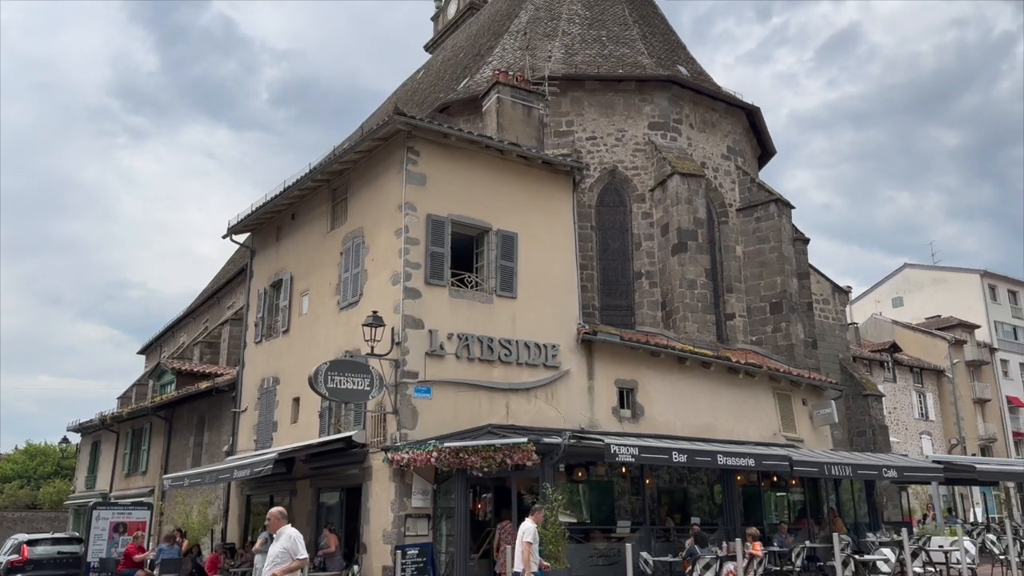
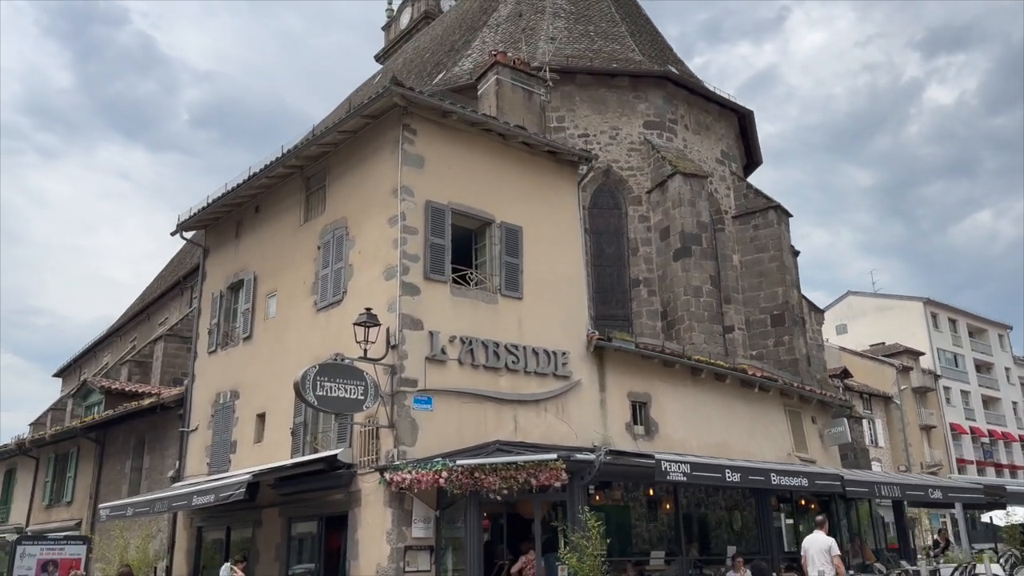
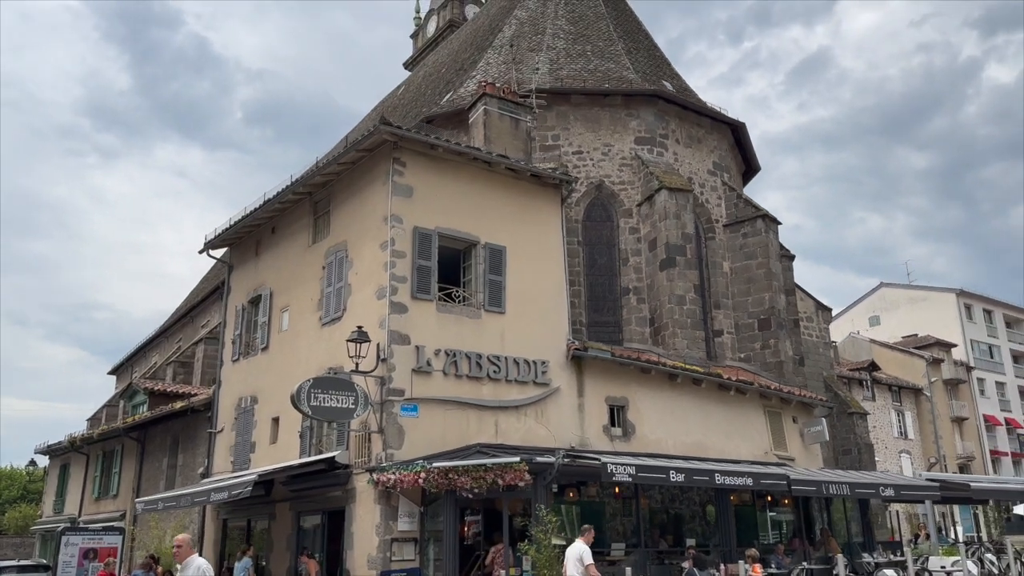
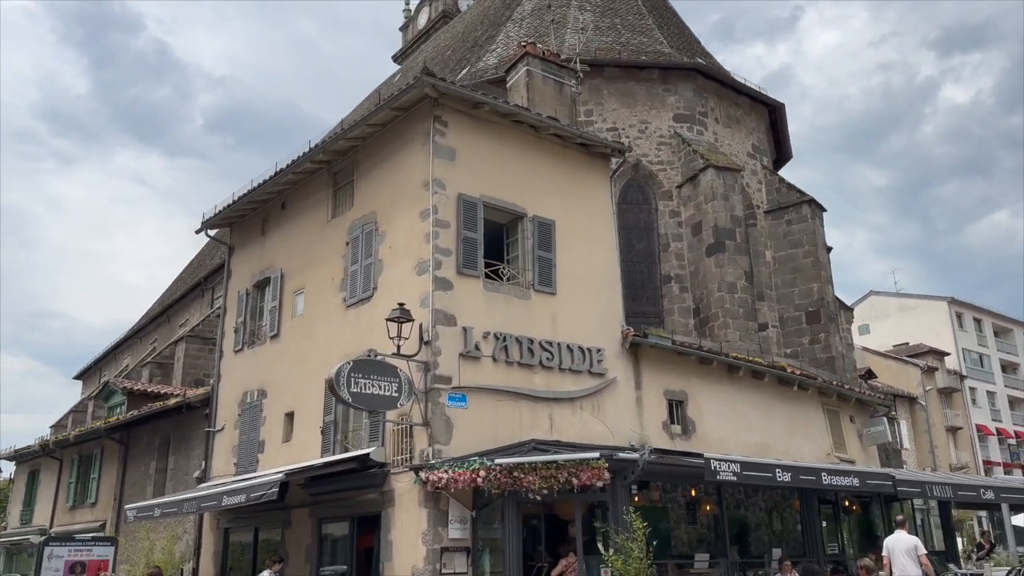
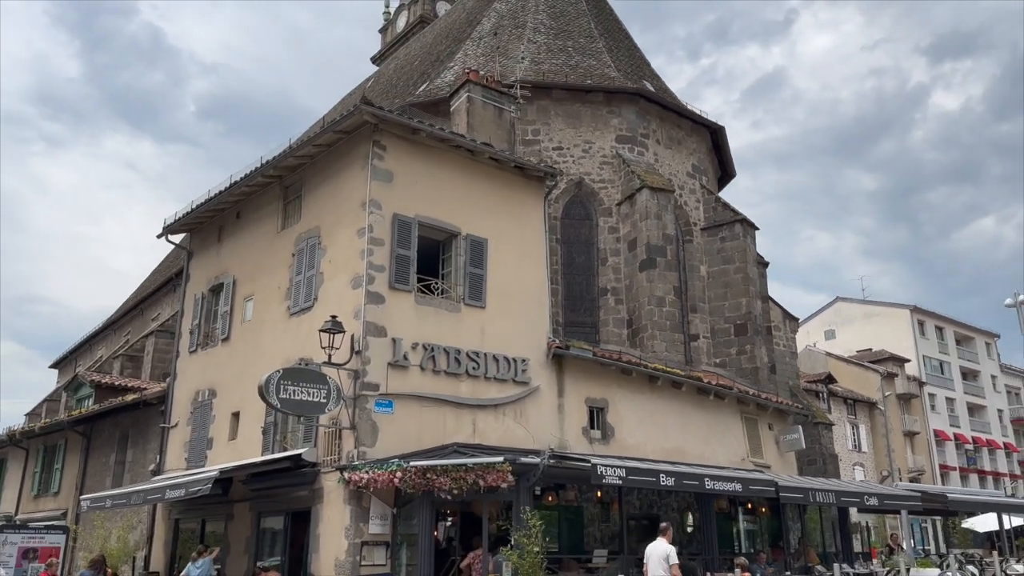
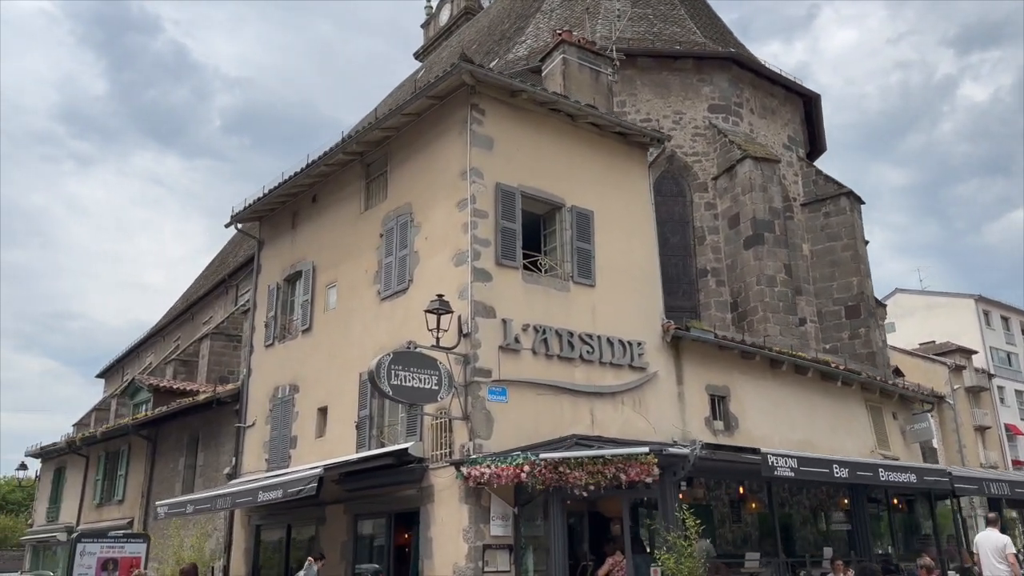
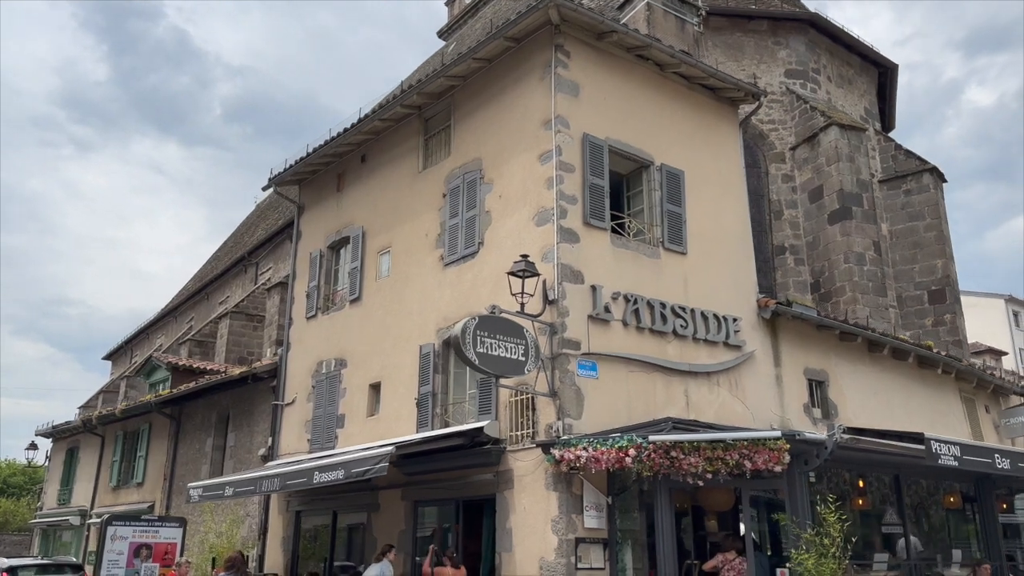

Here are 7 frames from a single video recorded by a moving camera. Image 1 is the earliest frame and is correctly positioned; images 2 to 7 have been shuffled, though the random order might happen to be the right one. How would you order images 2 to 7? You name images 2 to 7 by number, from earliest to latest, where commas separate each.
3, 5, 2, 4, 6, 7
